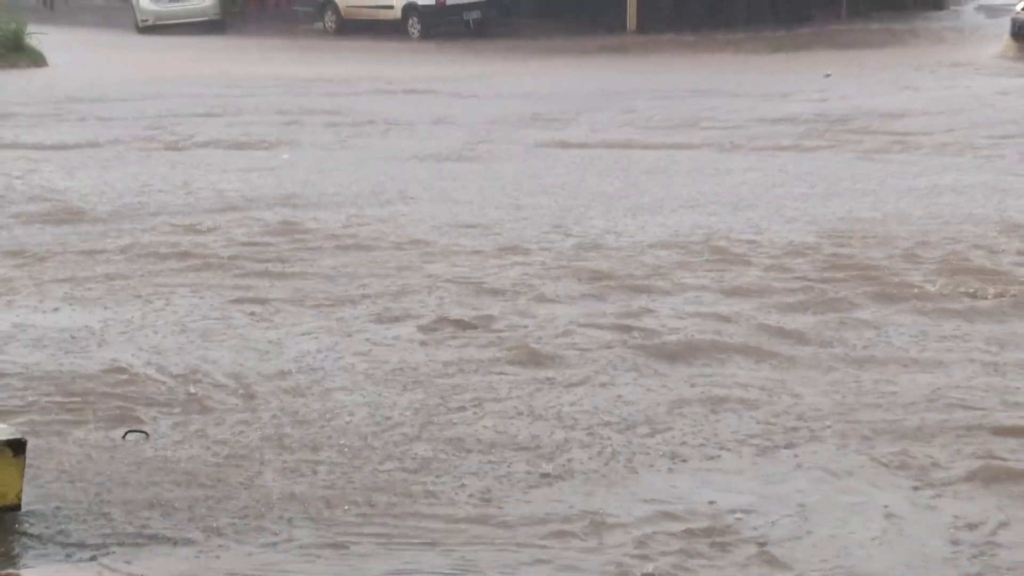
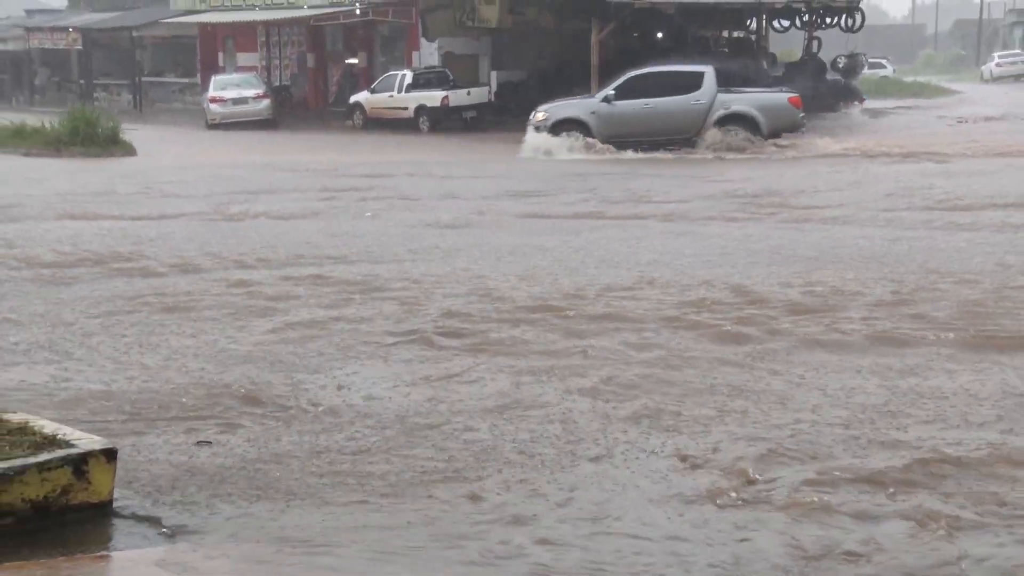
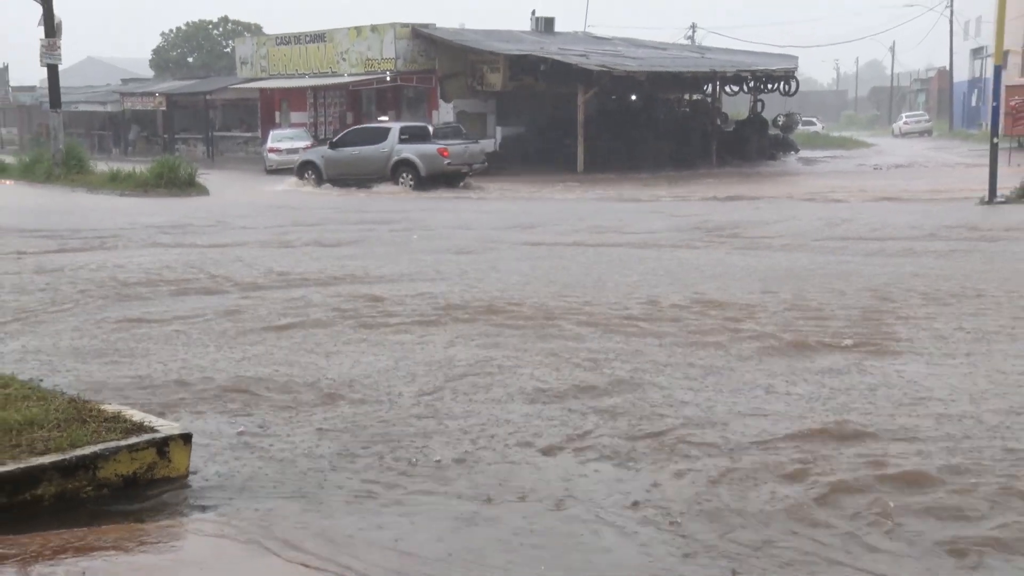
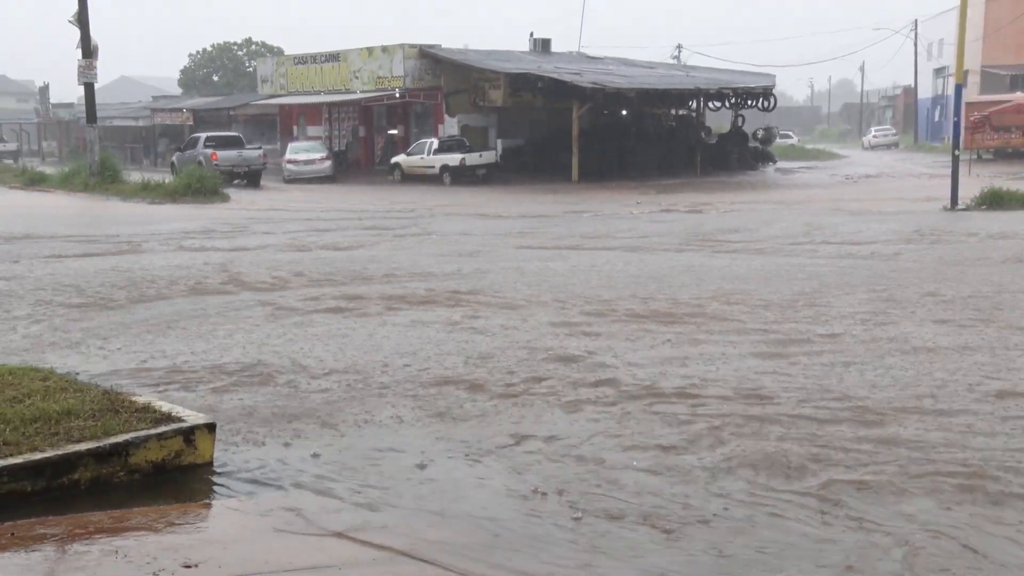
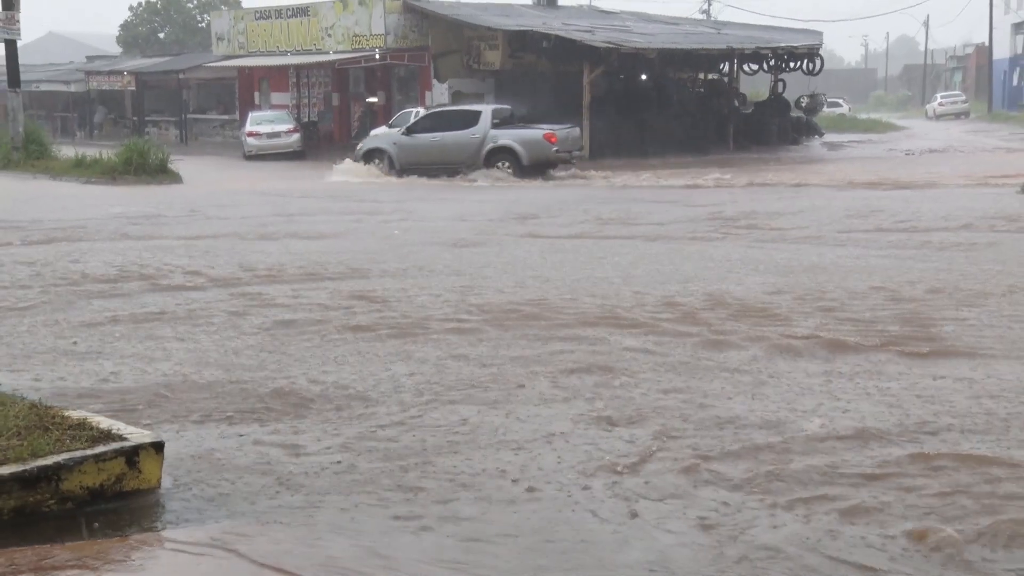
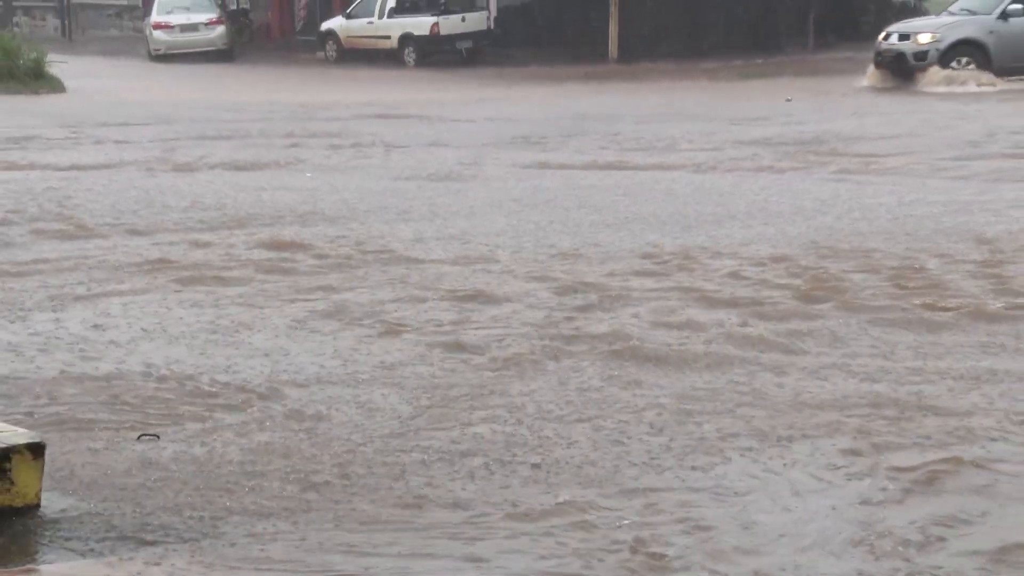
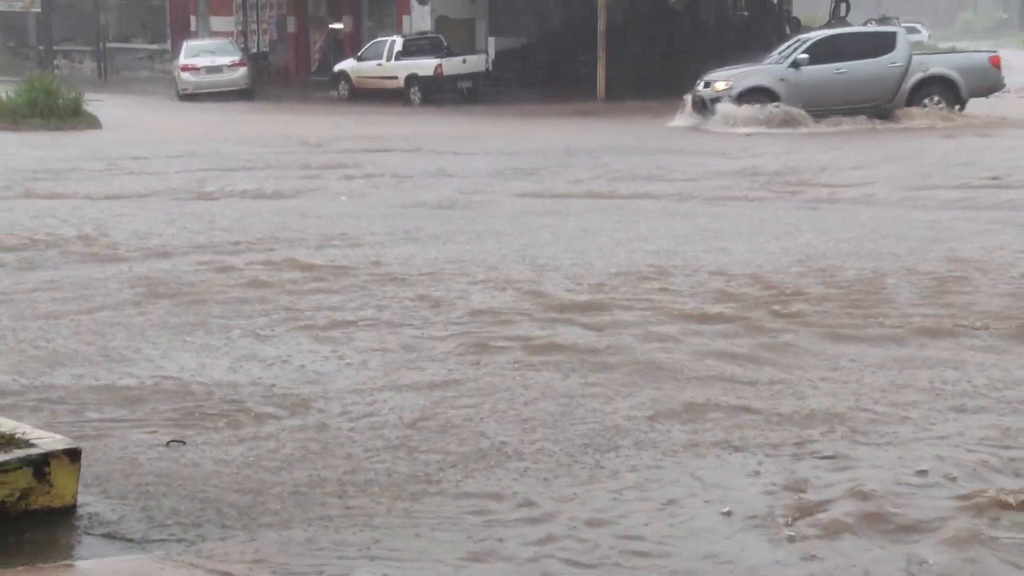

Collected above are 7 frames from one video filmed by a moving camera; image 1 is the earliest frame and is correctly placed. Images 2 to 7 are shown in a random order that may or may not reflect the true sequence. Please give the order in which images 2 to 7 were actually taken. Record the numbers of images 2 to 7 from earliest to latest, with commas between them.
6, 7, 2, 5, 3, 4
